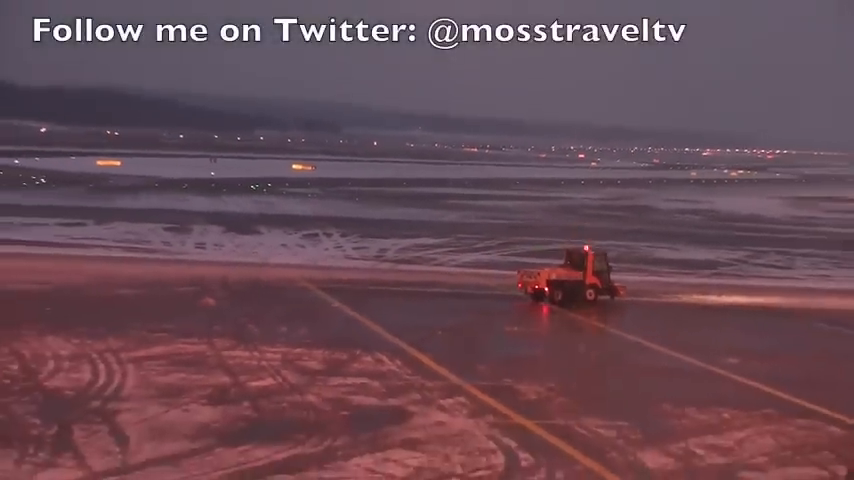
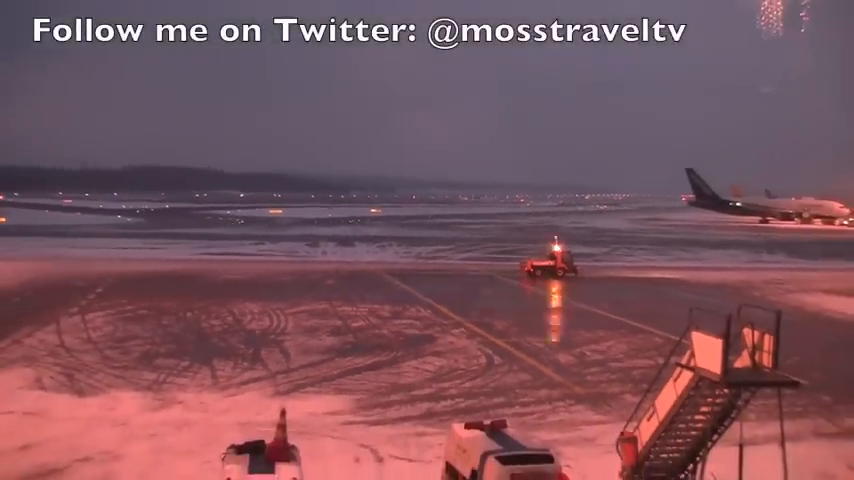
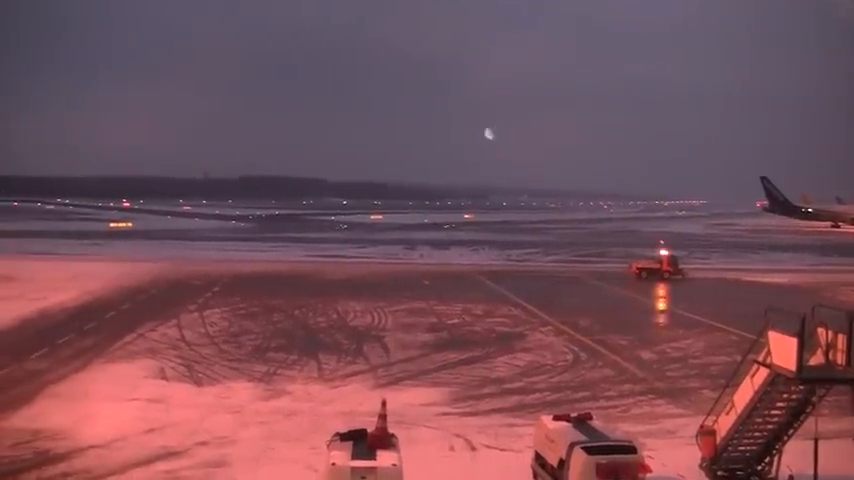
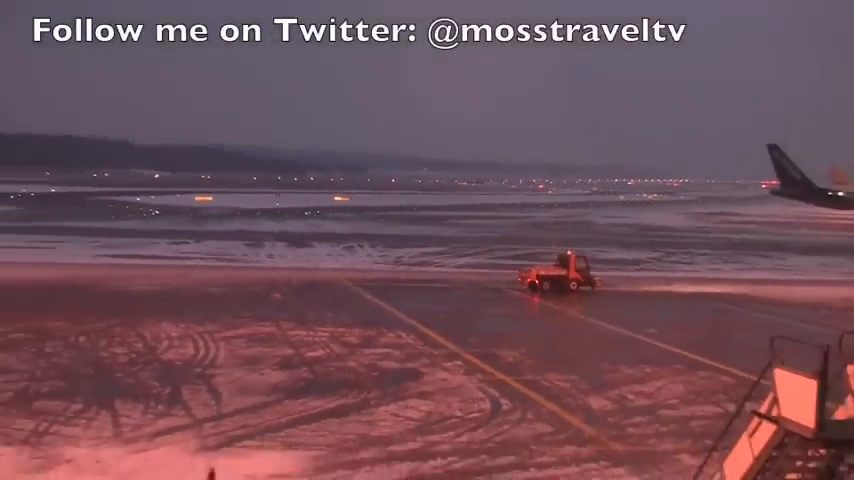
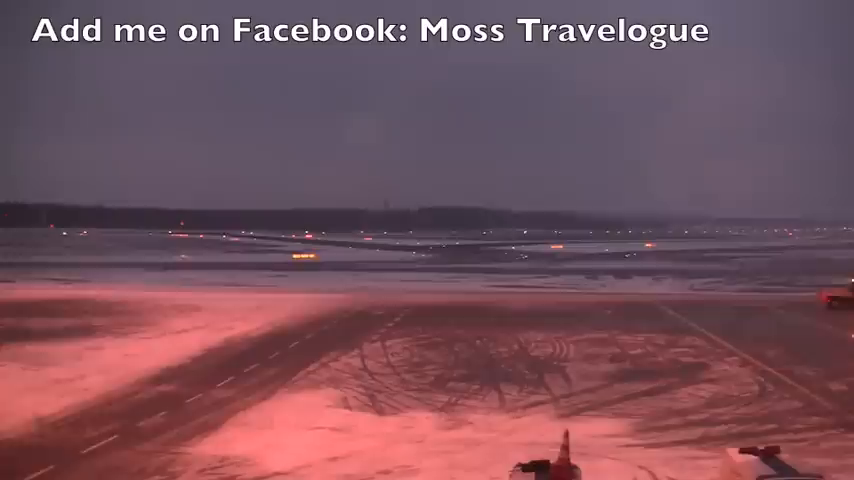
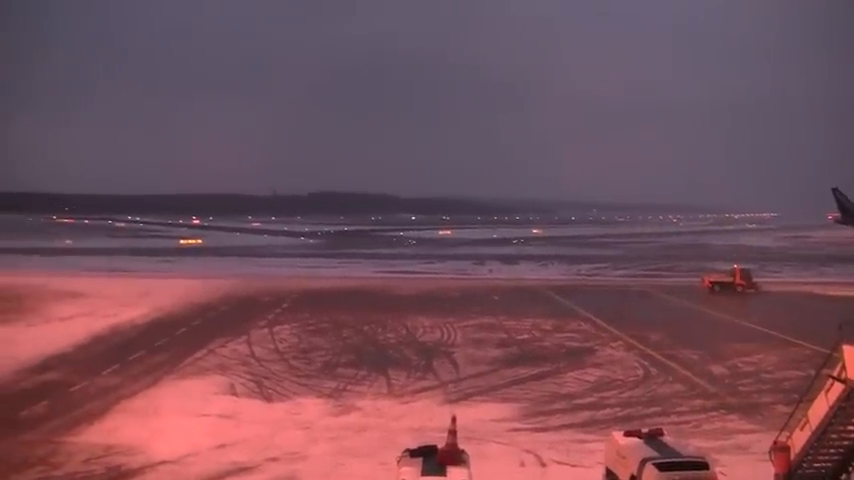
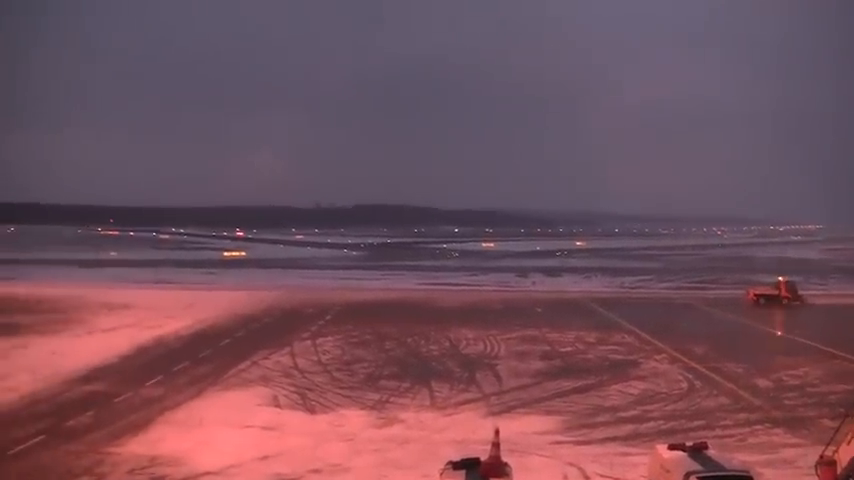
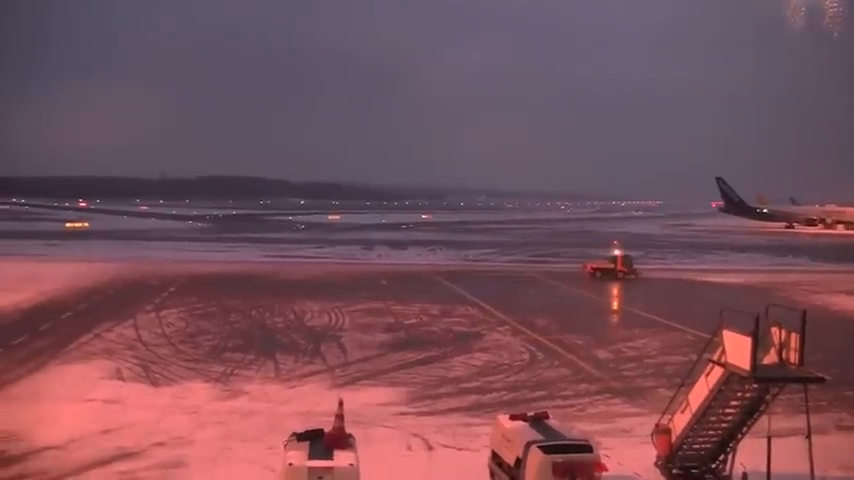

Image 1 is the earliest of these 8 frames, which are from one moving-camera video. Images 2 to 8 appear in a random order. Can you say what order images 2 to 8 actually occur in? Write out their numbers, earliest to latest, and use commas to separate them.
4, 2, 8, 3, 6, 7, 5
